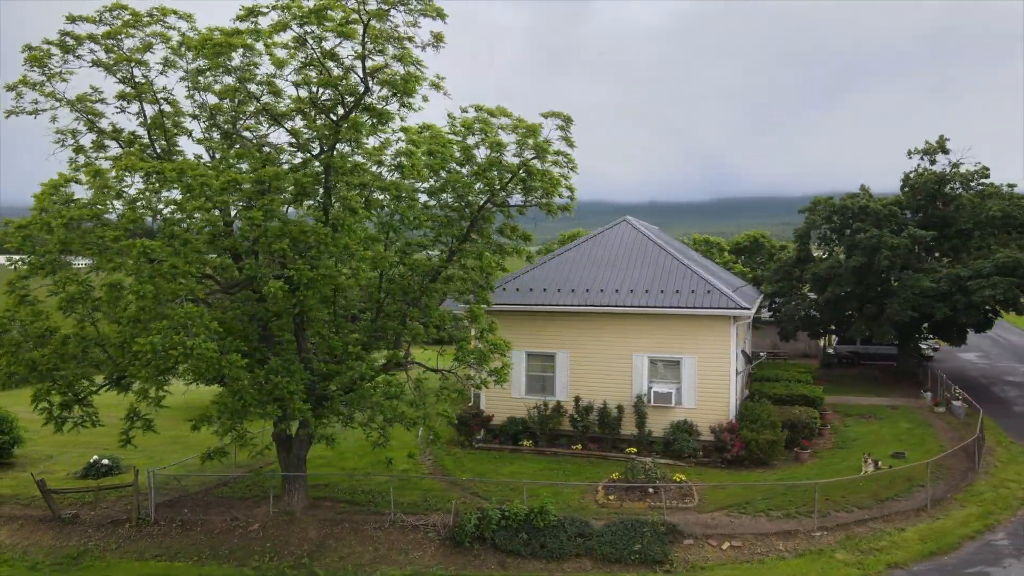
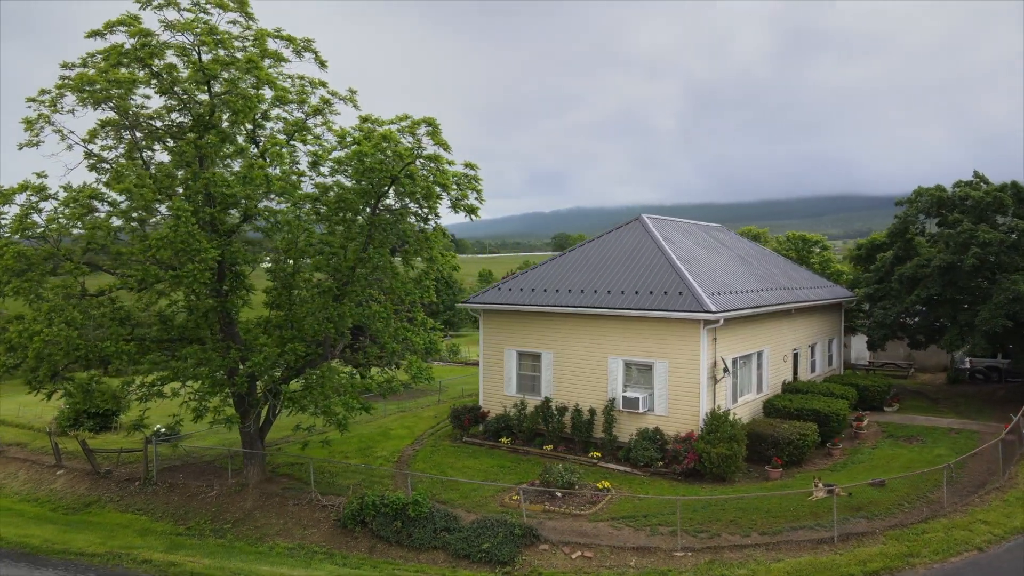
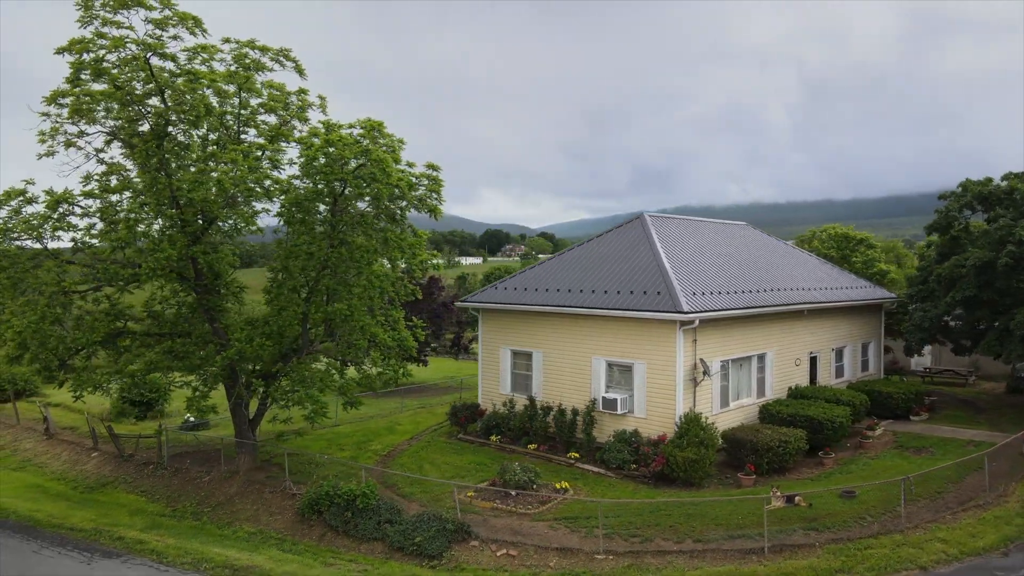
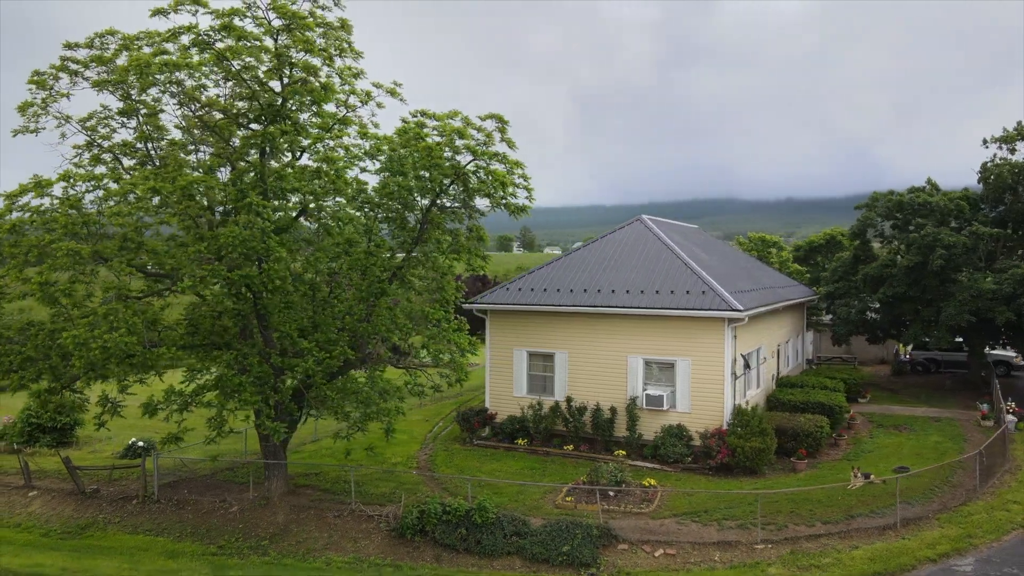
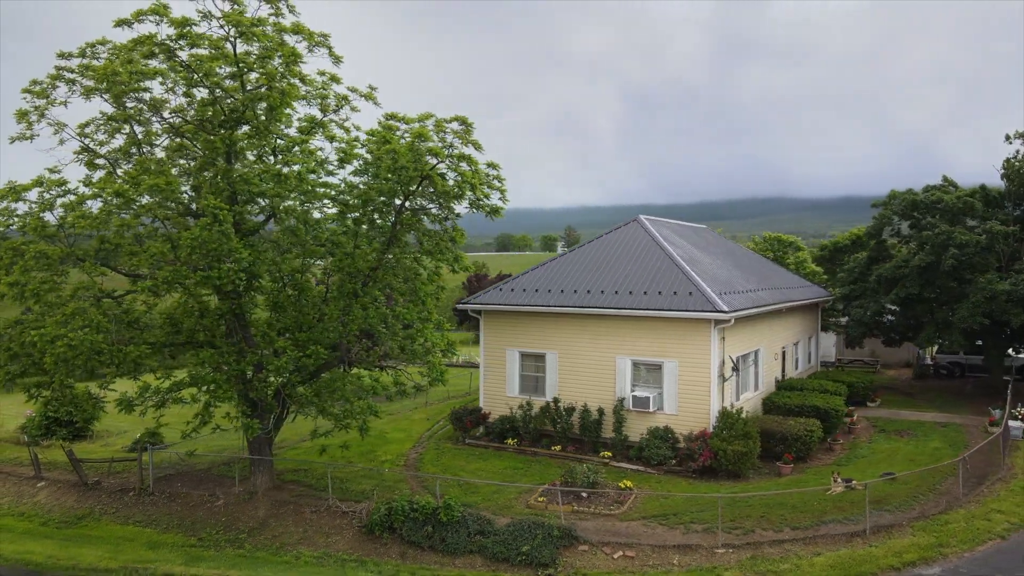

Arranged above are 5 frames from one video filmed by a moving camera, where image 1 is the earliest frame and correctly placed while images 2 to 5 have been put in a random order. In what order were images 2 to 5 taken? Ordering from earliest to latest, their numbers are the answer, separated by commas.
4, 5, 2, 3
